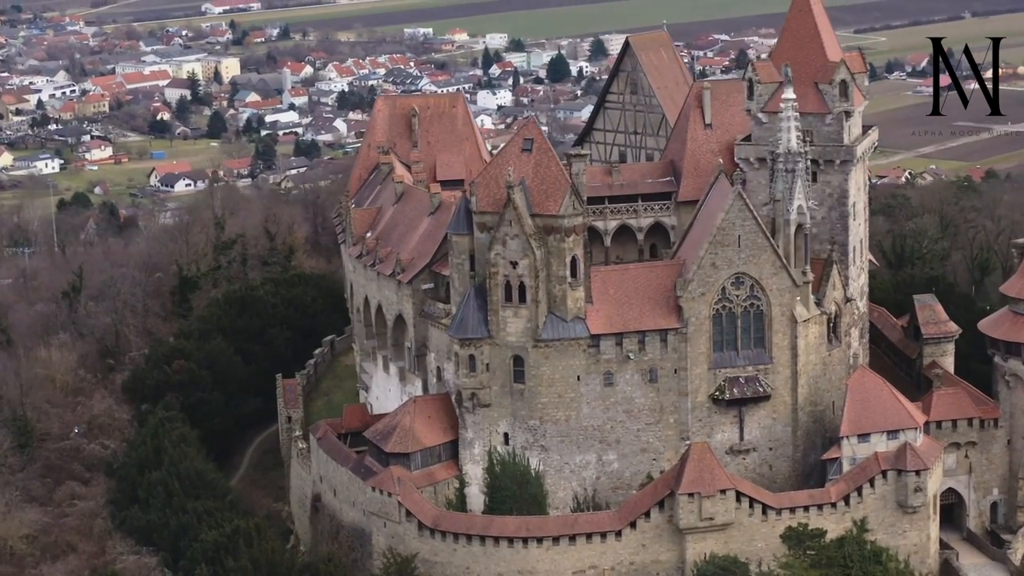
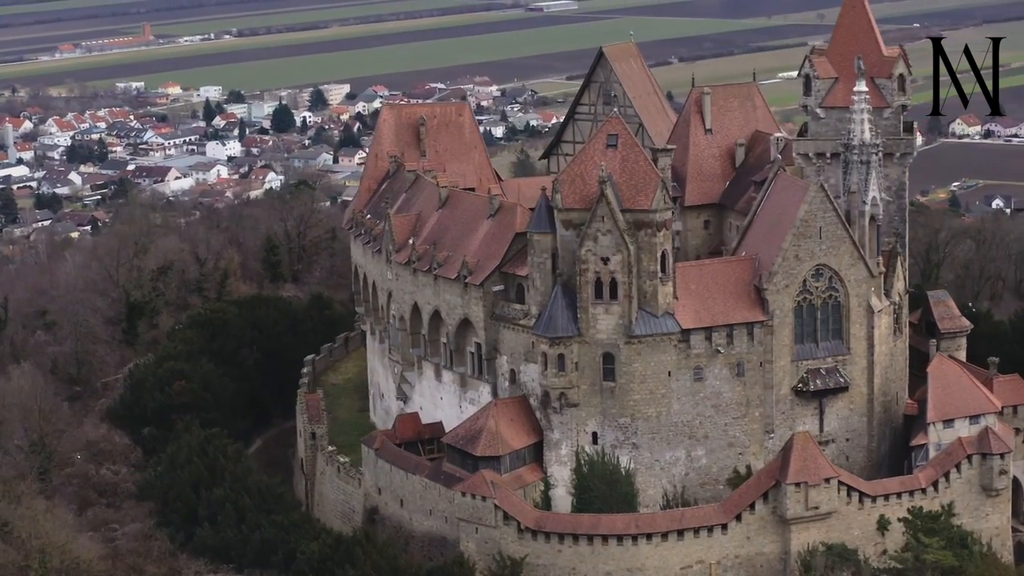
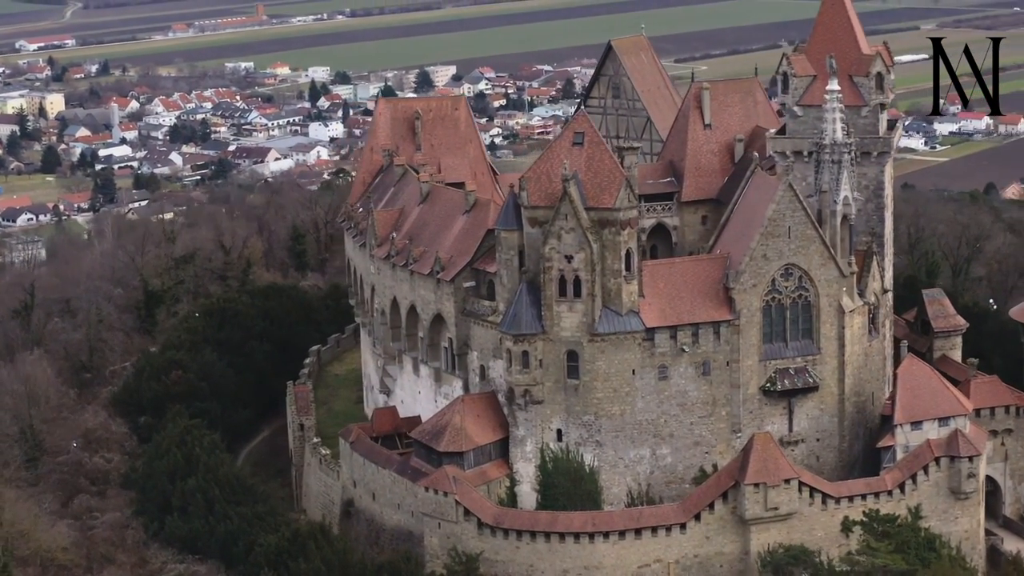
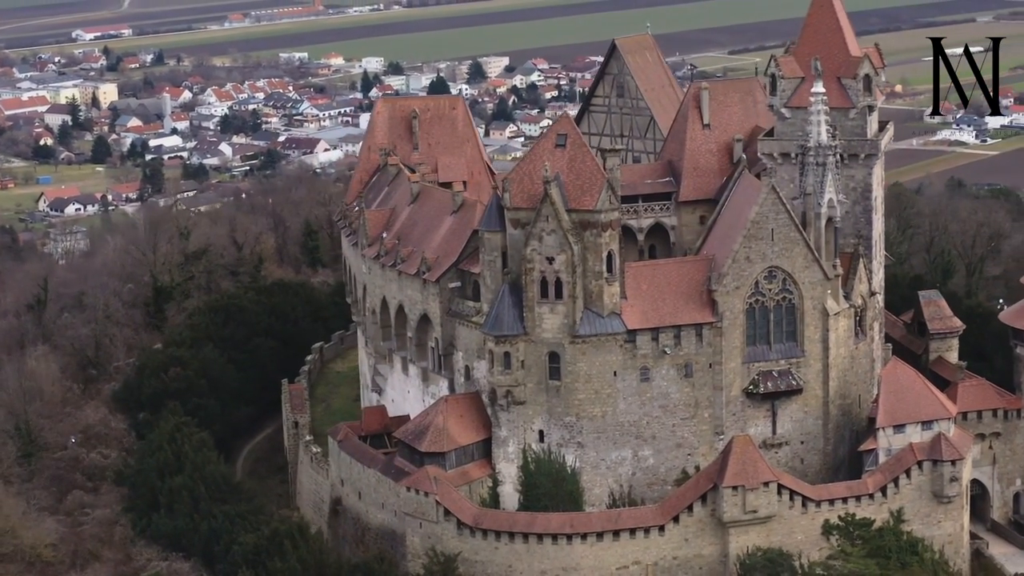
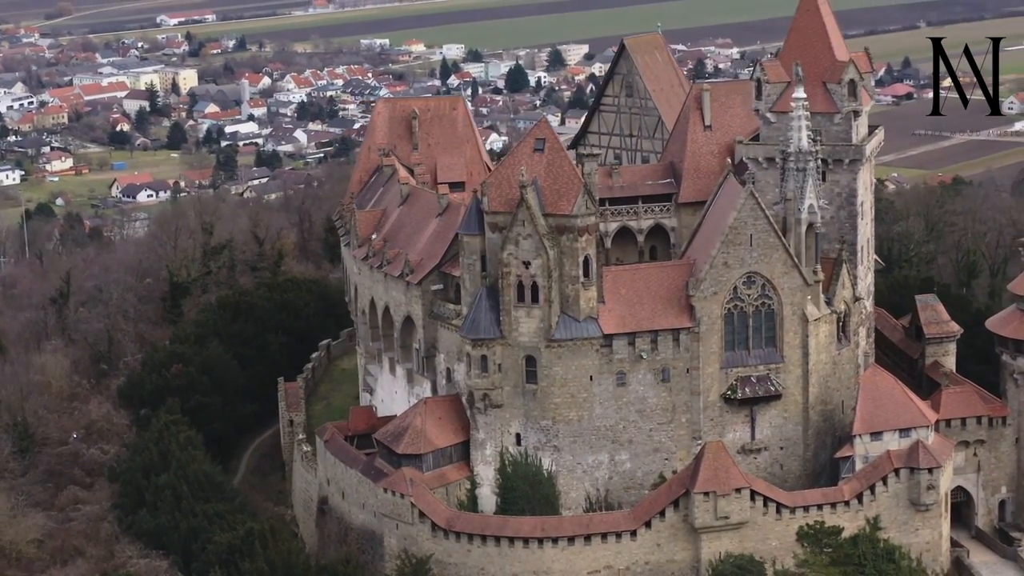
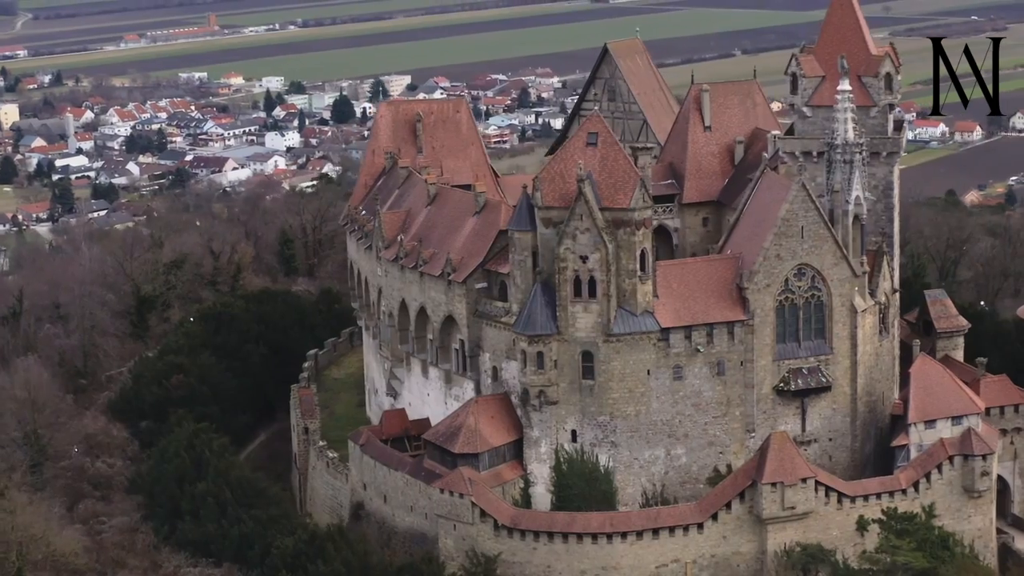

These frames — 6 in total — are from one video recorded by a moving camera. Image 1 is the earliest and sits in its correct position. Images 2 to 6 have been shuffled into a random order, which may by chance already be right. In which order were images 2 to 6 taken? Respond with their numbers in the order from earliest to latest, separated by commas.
5, 4, 3, 6, 2
